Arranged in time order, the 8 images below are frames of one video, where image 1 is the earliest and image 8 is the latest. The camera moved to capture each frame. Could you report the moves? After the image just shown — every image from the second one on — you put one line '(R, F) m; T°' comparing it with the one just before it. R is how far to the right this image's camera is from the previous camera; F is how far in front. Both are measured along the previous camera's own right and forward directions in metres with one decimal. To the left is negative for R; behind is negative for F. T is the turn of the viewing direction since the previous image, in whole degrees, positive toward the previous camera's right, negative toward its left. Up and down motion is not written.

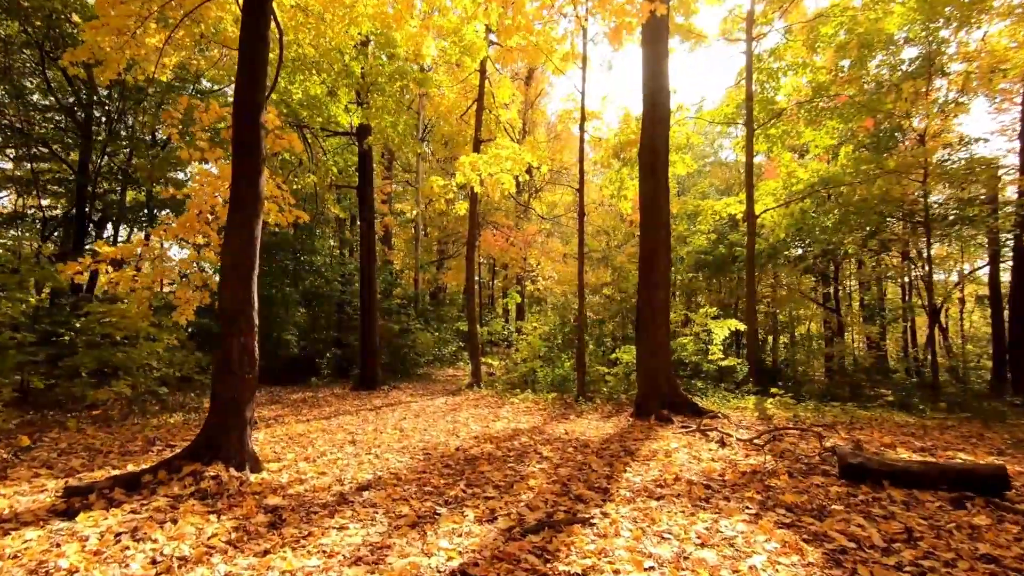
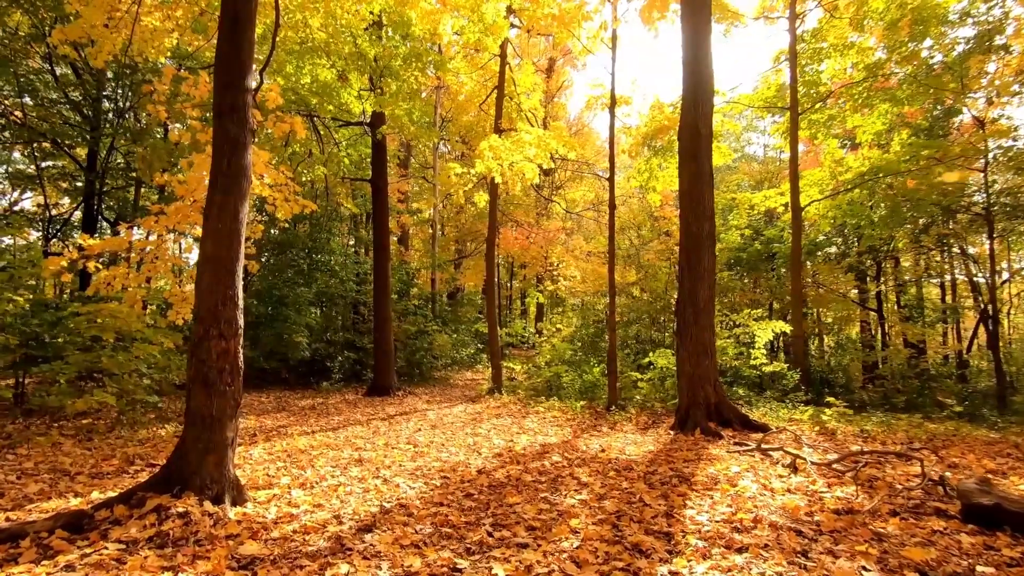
(-0.1, +0.8) m; -2°
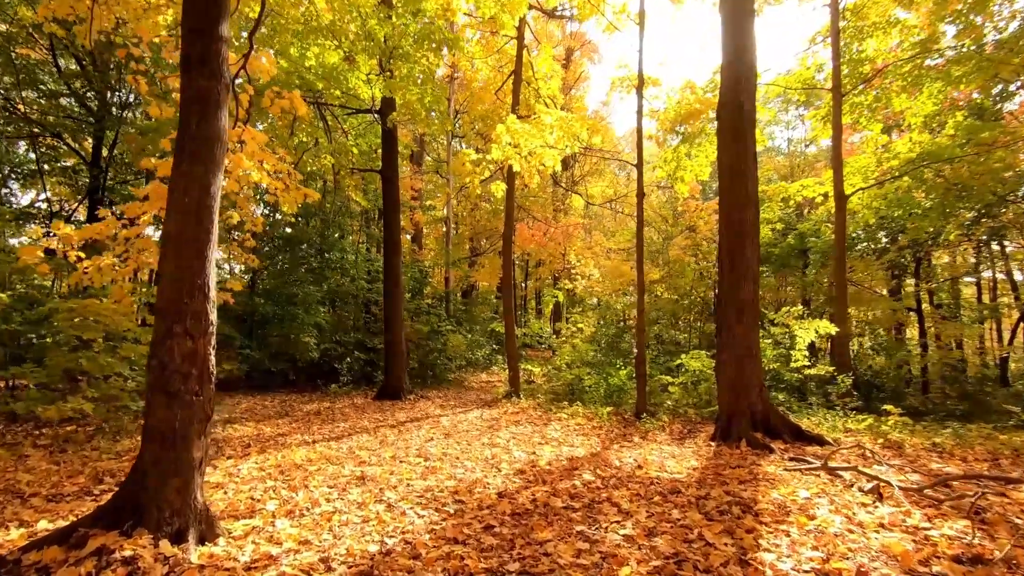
(-0.1, +0.7) m; -2°
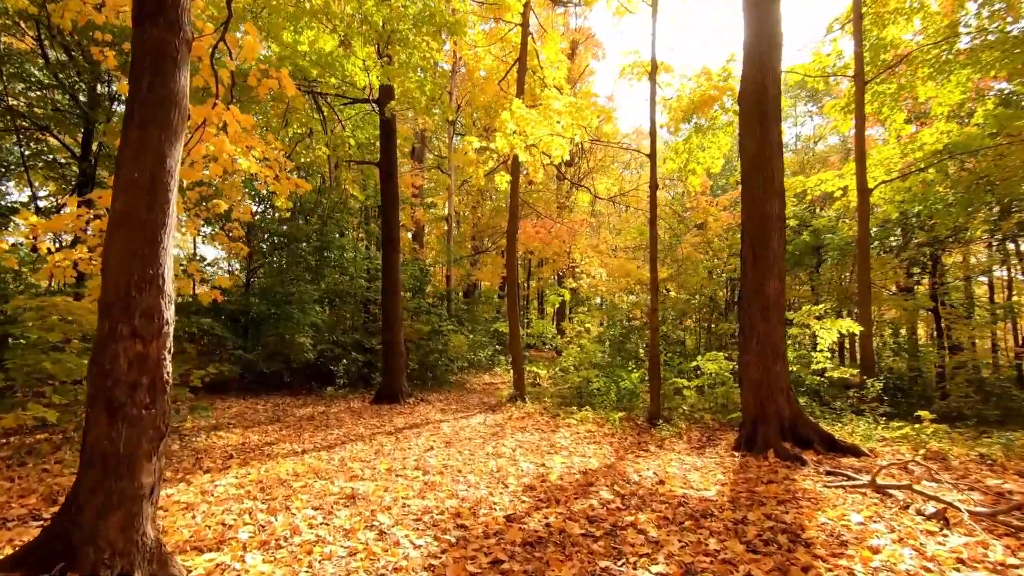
(-0.1, +0.5) m; 0°
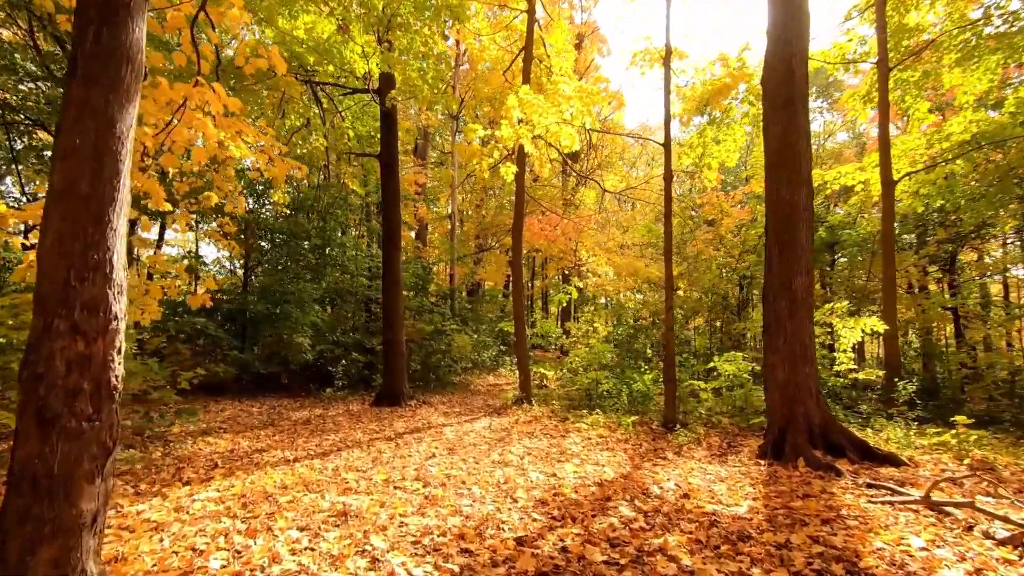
(0.0, +0.4) m; 0°
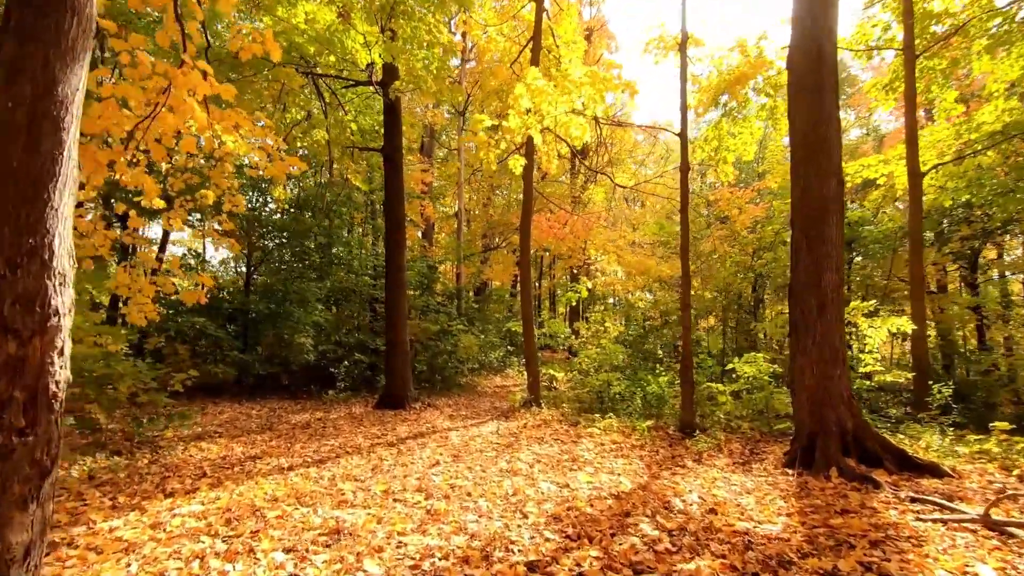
(0.0, +0.3) m; -1°
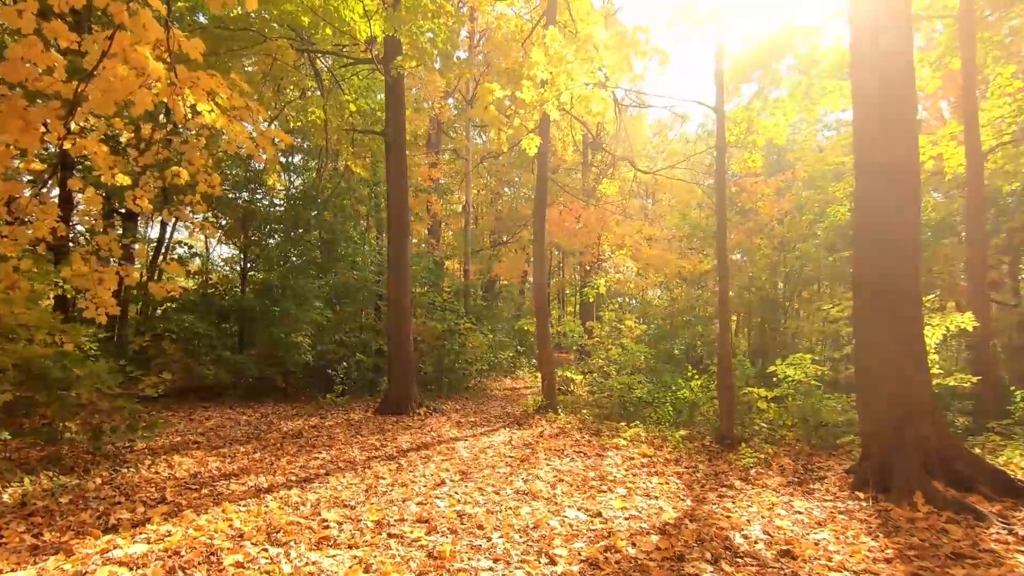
(-0.1, +0.8) m; -1°
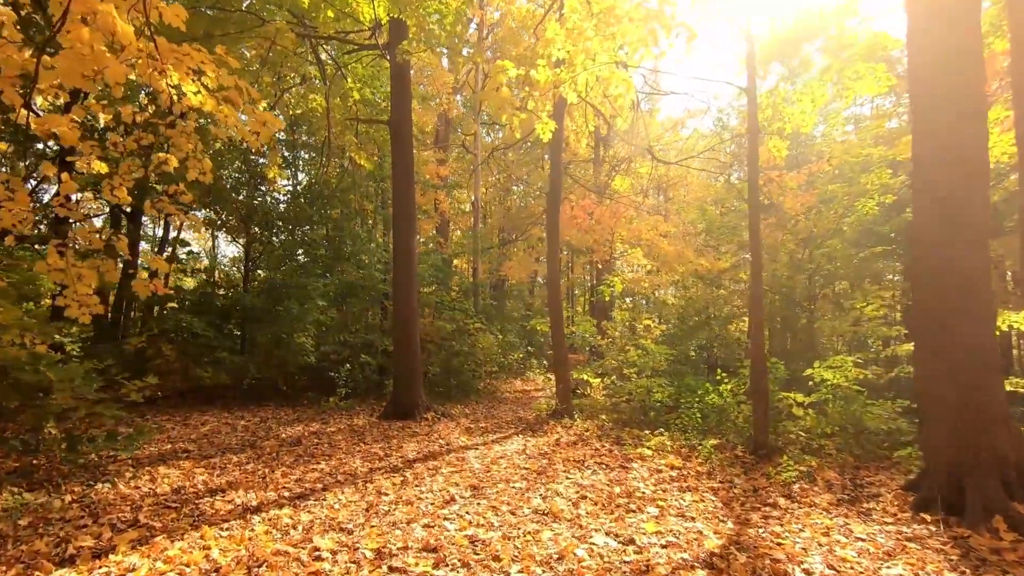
(-0.1, +0.5) m; -1°
